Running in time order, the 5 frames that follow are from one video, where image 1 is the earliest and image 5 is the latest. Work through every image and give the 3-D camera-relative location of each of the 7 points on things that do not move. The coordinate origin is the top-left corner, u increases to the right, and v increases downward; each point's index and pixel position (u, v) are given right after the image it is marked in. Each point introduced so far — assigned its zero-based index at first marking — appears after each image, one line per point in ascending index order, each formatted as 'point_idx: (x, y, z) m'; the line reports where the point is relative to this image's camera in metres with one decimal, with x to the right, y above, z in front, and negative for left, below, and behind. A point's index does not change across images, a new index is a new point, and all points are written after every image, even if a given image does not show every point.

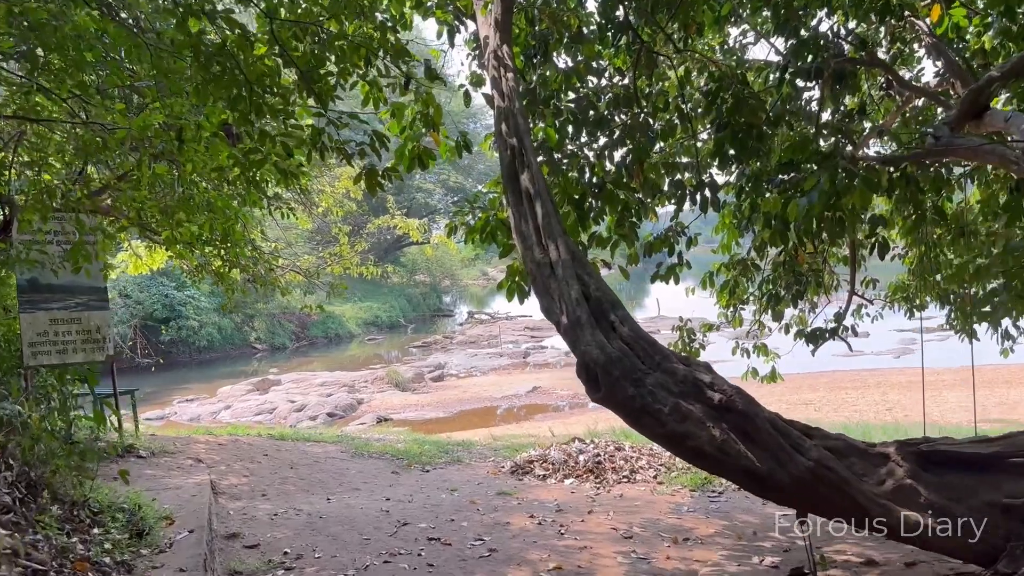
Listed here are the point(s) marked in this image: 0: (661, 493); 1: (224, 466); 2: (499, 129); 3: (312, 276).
0: (+1.3, -1.7, +6.9) m
1: (-2.7, -1.6, +7.6) m
2: (-0.1, +0.8, +4.3) m
3: (-2.5, +0.2, +10.2) m
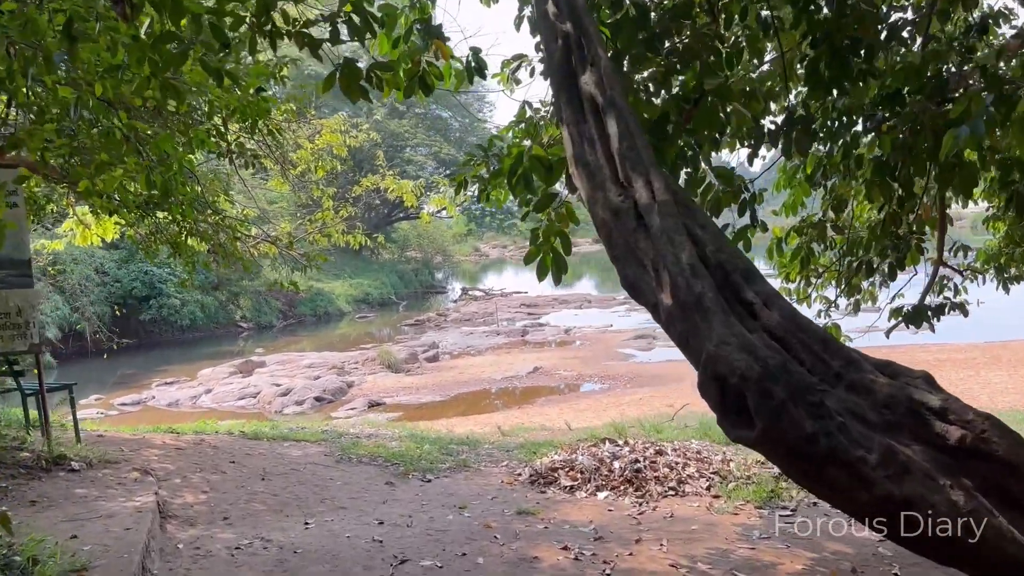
0: (+1.4, -1.5, +5.5) m
1: (-2.5, -1.4, +6.2) m
2: (+0.1, +1.0, +2.9) m
3: (-2.4, +0.5, +8.7) m
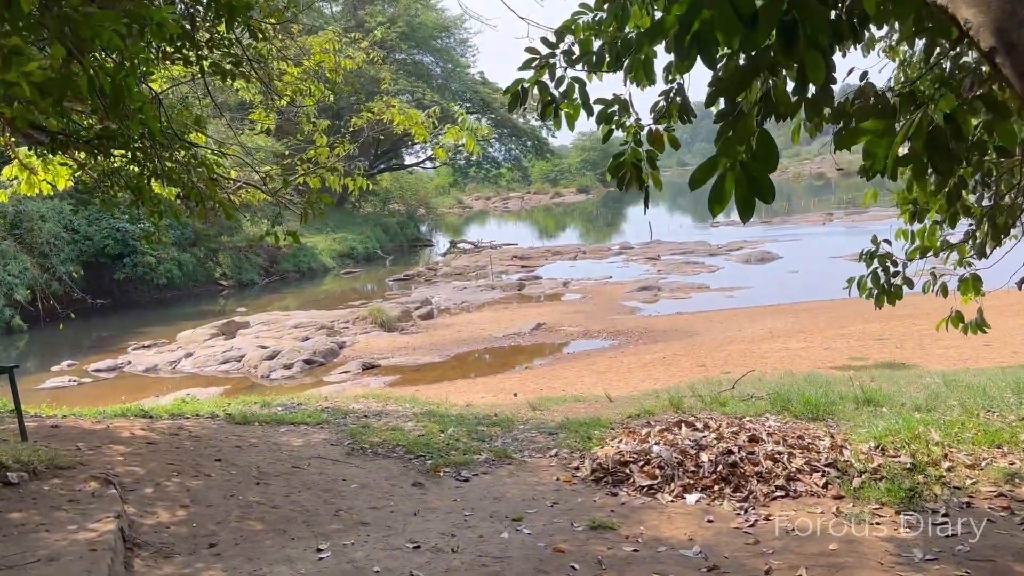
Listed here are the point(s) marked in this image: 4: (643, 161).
0: (+1.8, -1.2, +4.3) m
1: (-2.1, -1.2, +4.8) m
2: (+0.5, +1.1, +1.5) m
3: (-2.1, +0.9, +7.3) m
4: (+0.6, +0.6, +3.8) m
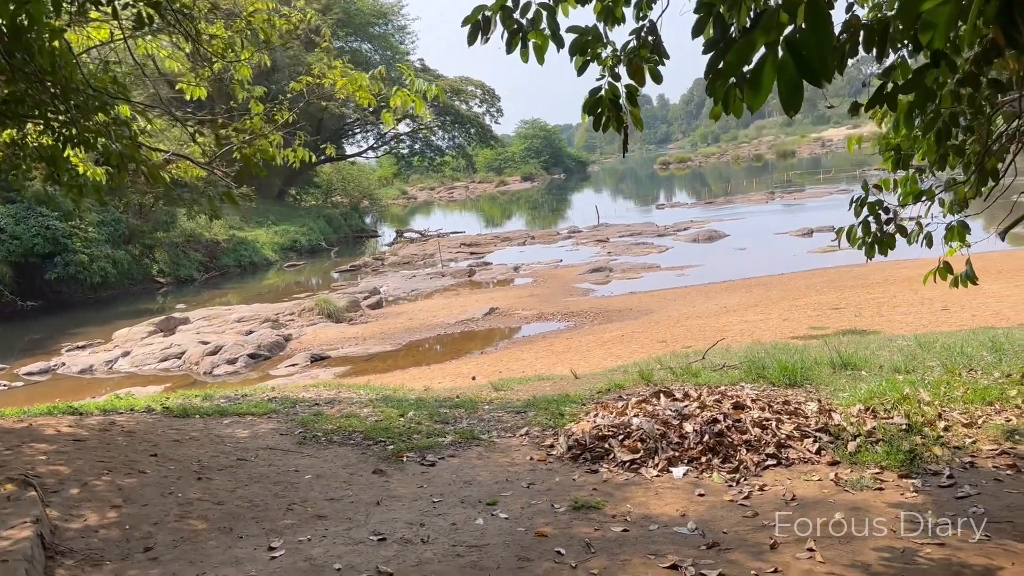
0: (+1.7, -1.0, +4.0) m
1: (-2.3, -1.0, +4.3) m
2: (+0.5, +1.2, +1.0) m
3: (-2.5, +1.0, +6.7) m
4: (+0.5, +0.8, +3.4) m
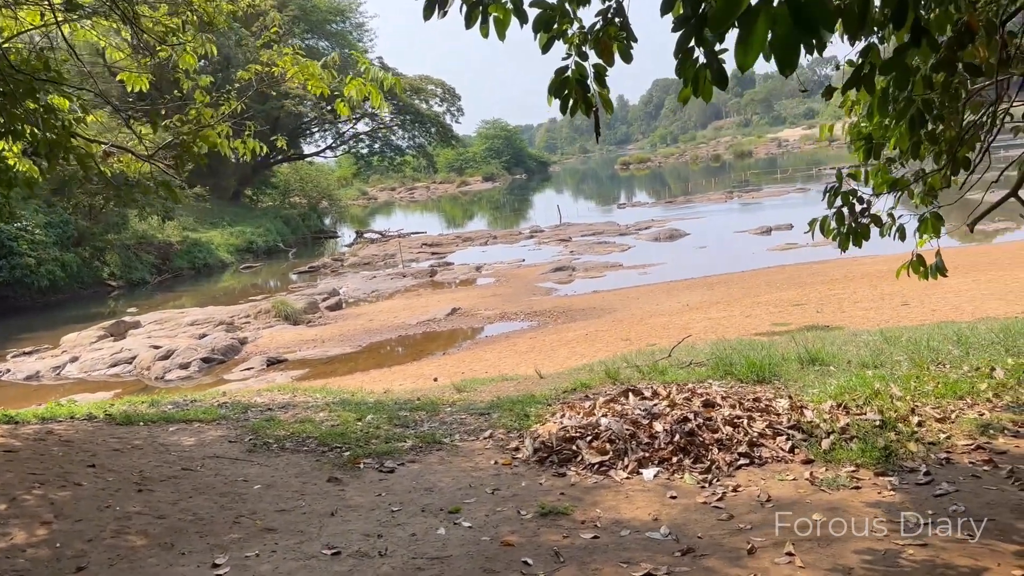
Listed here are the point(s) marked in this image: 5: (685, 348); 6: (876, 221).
0: (+1.5, -0.9, +3.8) m
1: (-2.5, -1.0, +4.0) m
2: (+0.5, +1.3, +0.9) m
3: (-2.8, +1.0, +6.4) m
4: (+0.3, +0.8, +3.2) m
5: (+1.8, -0.6, +8.4) m
6: (+1.8, +0.3, +4.1) m
